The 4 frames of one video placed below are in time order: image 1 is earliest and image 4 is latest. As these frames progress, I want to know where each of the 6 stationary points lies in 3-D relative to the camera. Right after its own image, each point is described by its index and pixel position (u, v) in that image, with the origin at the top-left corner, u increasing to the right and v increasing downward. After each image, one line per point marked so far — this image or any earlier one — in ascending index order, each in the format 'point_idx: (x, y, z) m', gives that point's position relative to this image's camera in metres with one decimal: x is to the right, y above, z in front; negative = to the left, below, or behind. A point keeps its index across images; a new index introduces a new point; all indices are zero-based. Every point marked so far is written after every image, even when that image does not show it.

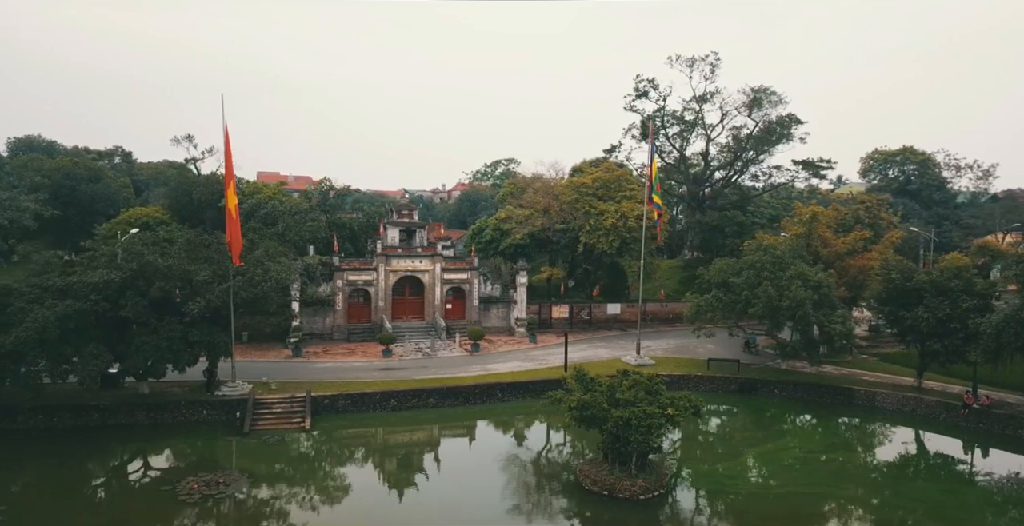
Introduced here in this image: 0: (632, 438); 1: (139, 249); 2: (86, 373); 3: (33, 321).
0: (+2.7, -3.9, +13.2) m
1: (-11.3, +0.4, +18.3) m
2: (-11.7, -3.1, +16.7) m
3: (-12.8, -1.6, +16.1) m
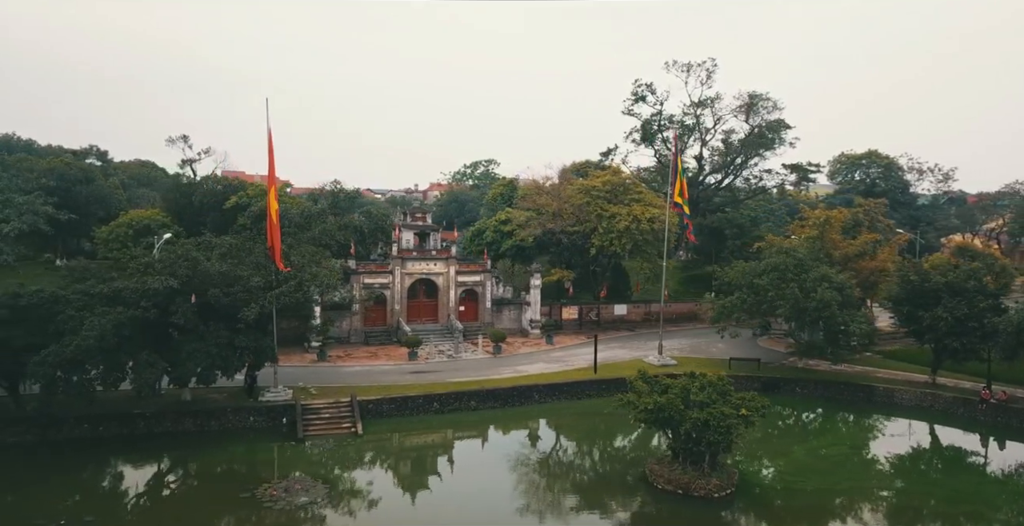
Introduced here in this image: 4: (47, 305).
0: (+4.5, -4.0, +13.7) m
1: (-9.7, +0.2, +18.1) m
2: (-10.1, -3.2, +16.4) m
3: (-11.1, -1.7, +15.9) m
4: (-12.8, -1.2, +16.6) m
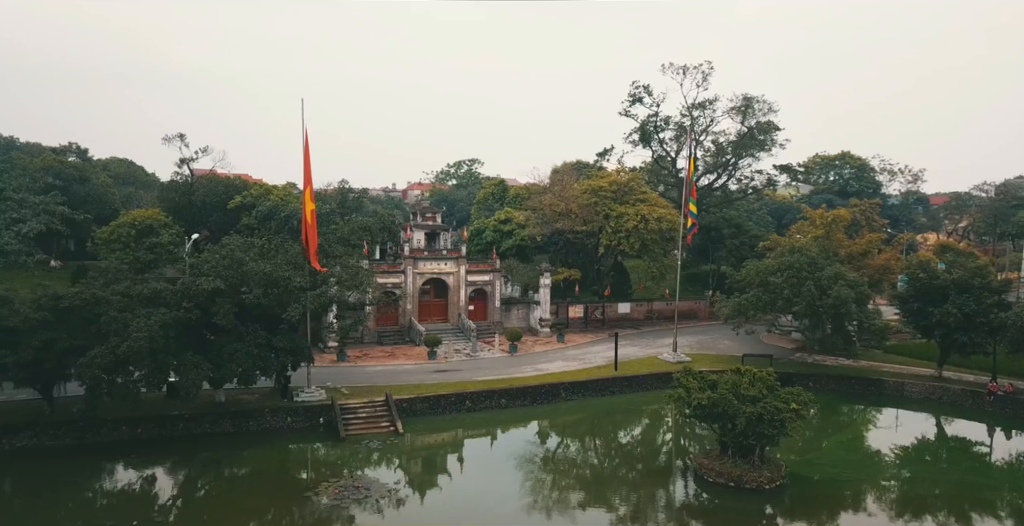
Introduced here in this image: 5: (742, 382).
0: (+5.9, -4.0, +14.2) m
1: (-8.5, +0.2, +18.0) m
2: (-8.8, -3.2, +16.3) m
3: (-9.8, -1.8, +15.7) m
4: (-11.5, -1.2, +16.4) m
5: (+5.7, -3.0, +15.0) m
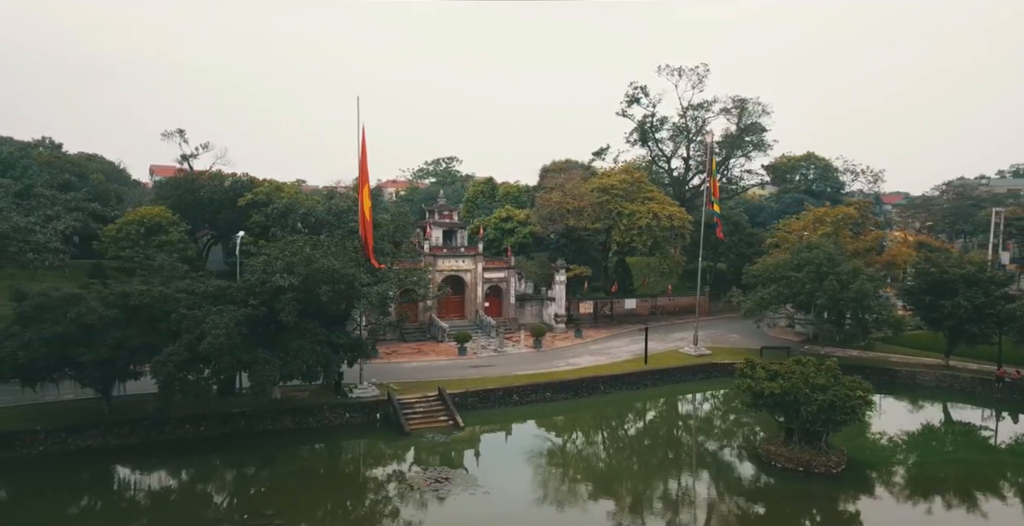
0: (+8.0, -3.9, +15.1) m
1: (-6.6, +0.3, +18.1) m
2: (-6.9, -3.2, +16.4) m
3: (-7.8, -1.7, +15.7) m
4: (-9.6, -1.1, +16.3) m
5: (+7.7, -2.8, +15.9) m
